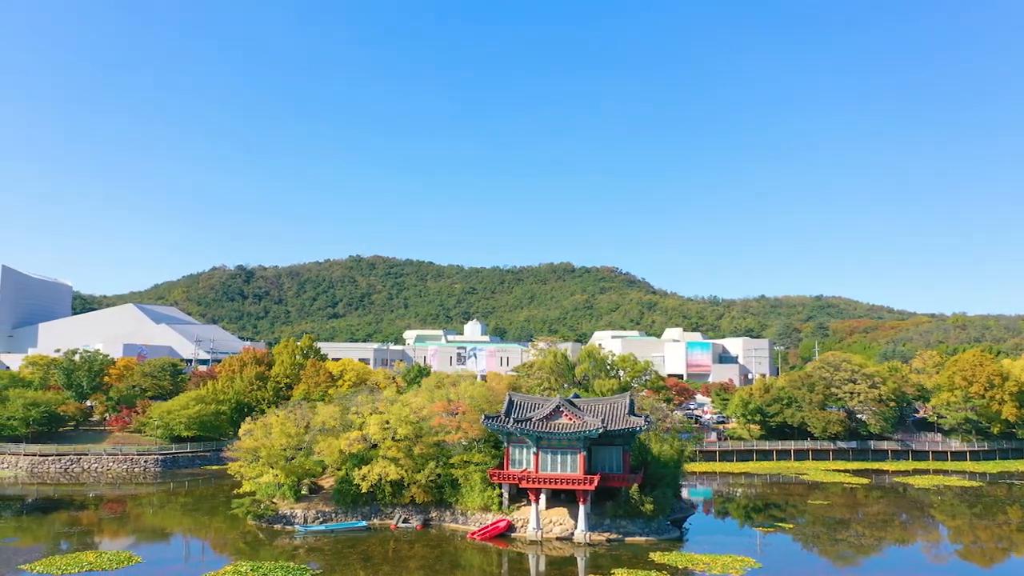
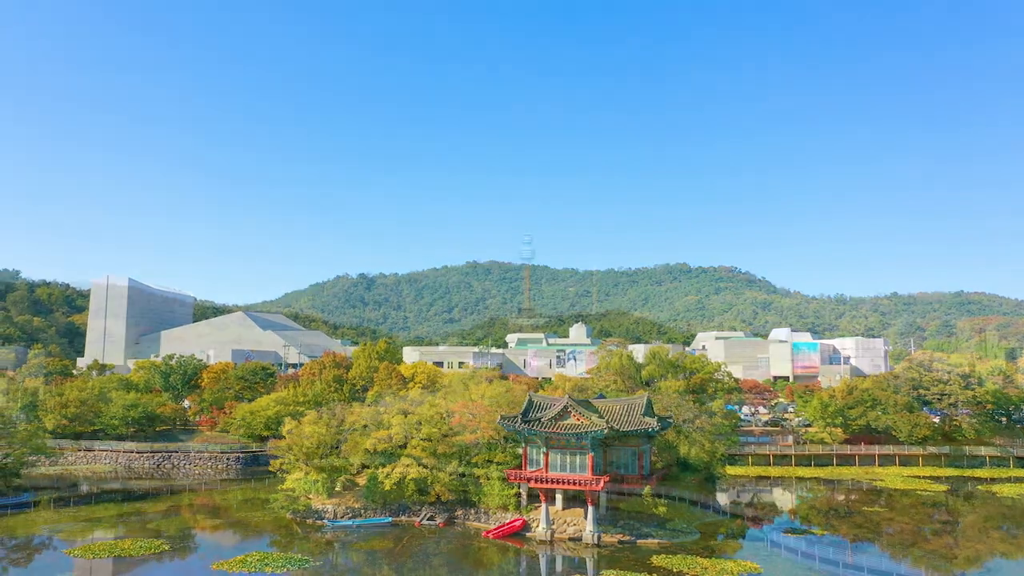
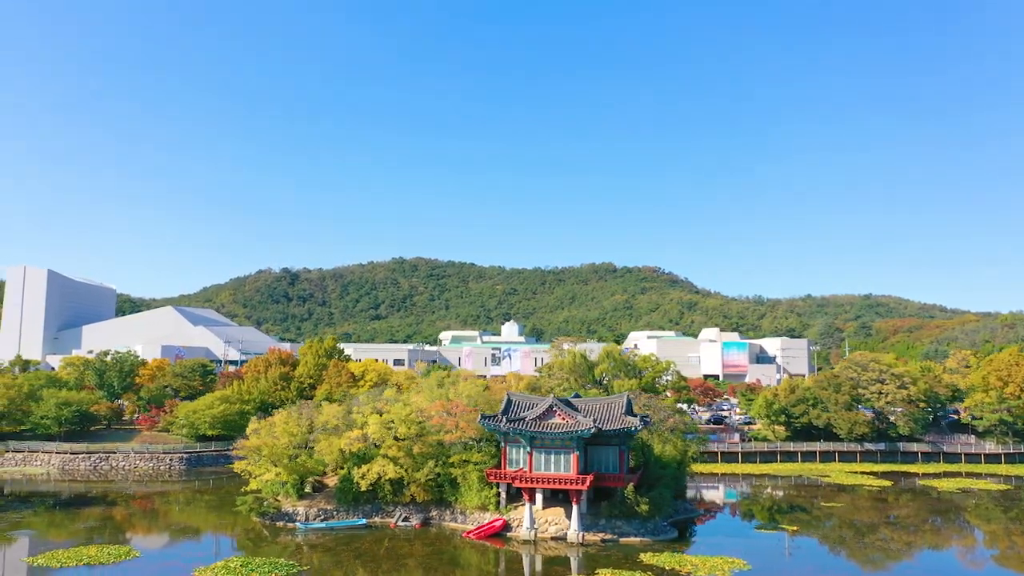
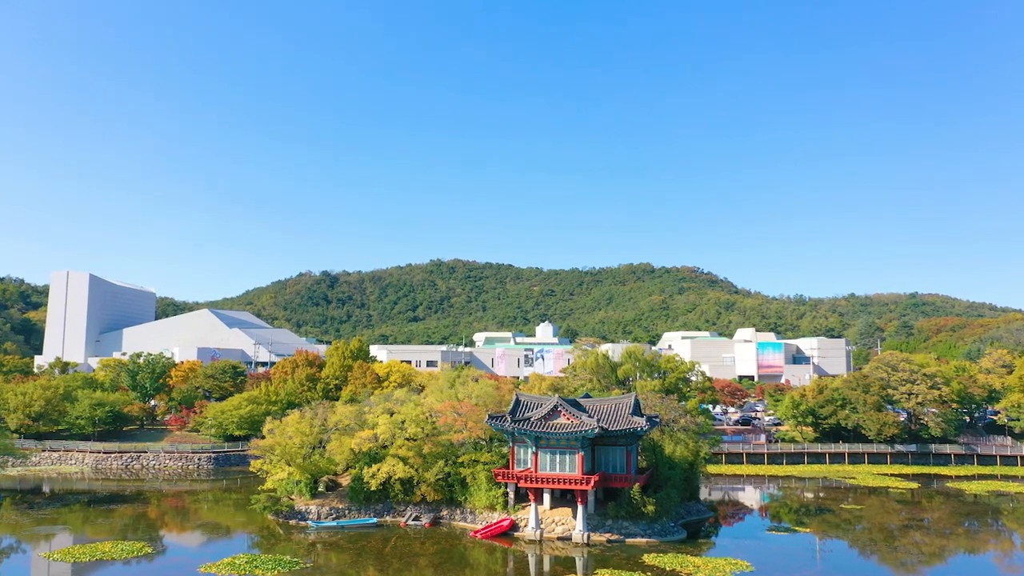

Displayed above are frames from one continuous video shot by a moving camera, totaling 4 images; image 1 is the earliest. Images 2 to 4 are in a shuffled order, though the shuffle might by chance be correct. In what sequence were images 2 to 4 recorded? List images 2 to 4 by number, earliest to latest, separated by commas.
3, 4, 2
